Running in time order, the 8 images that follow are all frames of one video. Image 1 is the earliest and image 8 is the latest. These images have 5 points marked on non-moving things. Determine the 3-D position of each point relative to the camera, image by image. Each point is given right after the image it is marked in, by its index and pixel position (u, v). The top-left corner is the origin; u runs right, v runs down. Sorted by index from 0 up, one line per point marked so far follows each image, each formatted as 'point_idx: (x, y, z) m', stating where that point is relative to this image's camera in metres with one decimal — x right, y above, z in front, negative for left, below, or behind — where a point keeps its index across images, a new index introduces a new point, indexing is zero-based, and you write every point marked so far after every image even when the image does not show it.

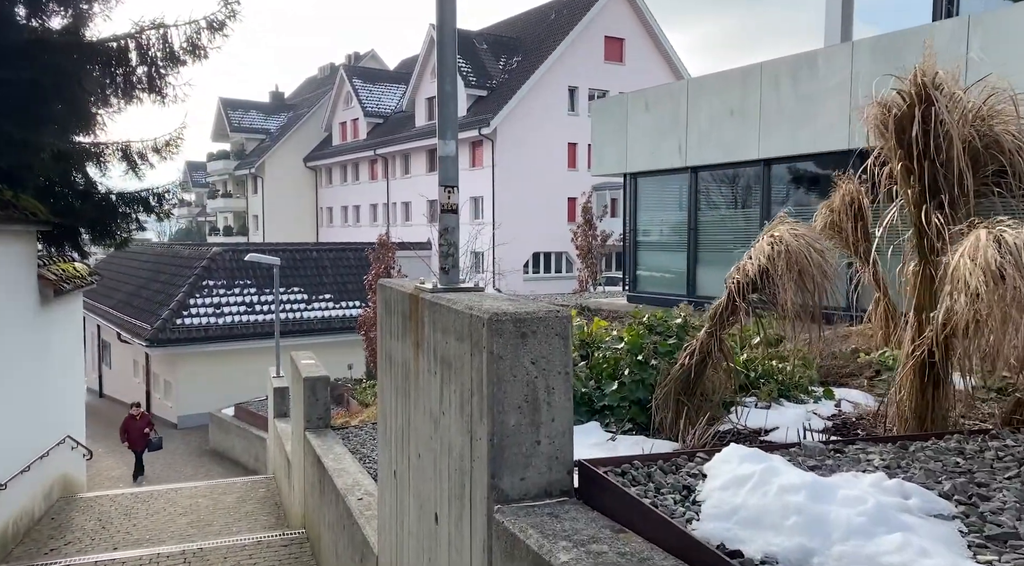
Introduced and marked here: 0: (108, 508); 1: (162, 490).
0: (-5.3, -2.9, +11.3) m
1: (-5.1, -3.0, +12.5) m
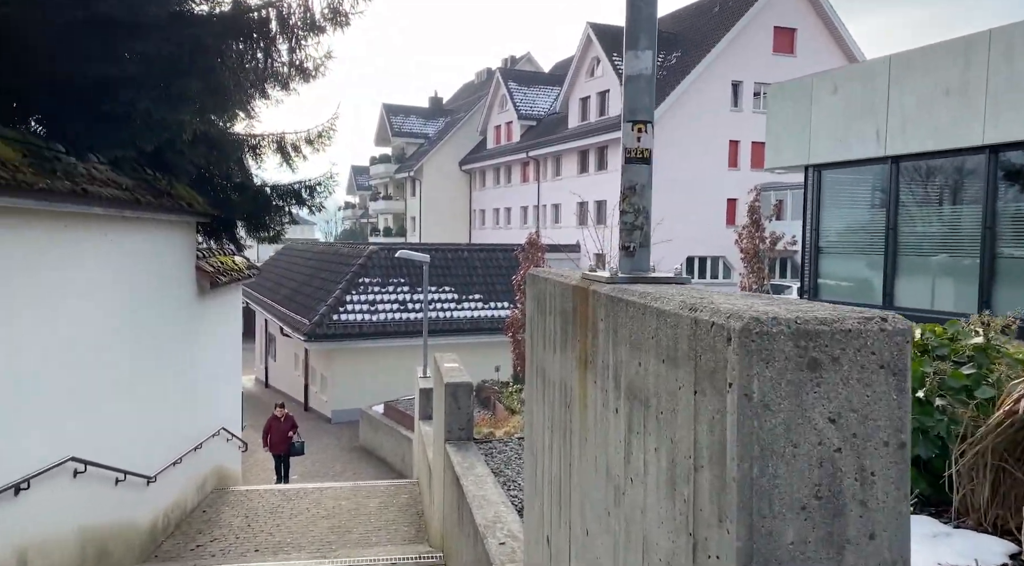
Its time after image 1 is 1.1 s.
0: (-3.3, -2.9, +11.2) m
1: (-2.9, -2.9, +12.3) m
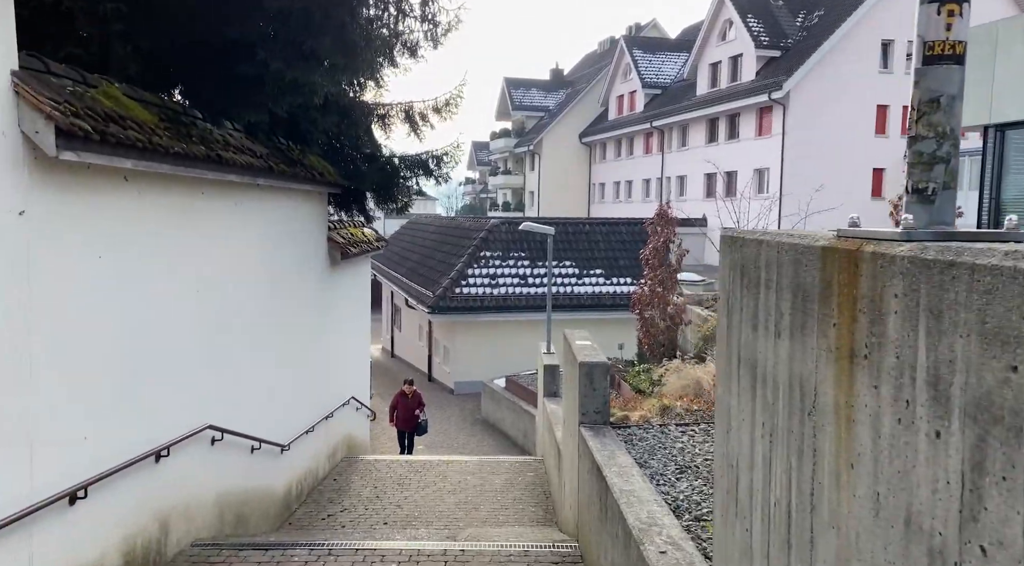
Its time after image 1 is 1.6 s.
0: (-1.7, -2.5, +11.1) m
1: (-1.1, -2.5, +12.1) m
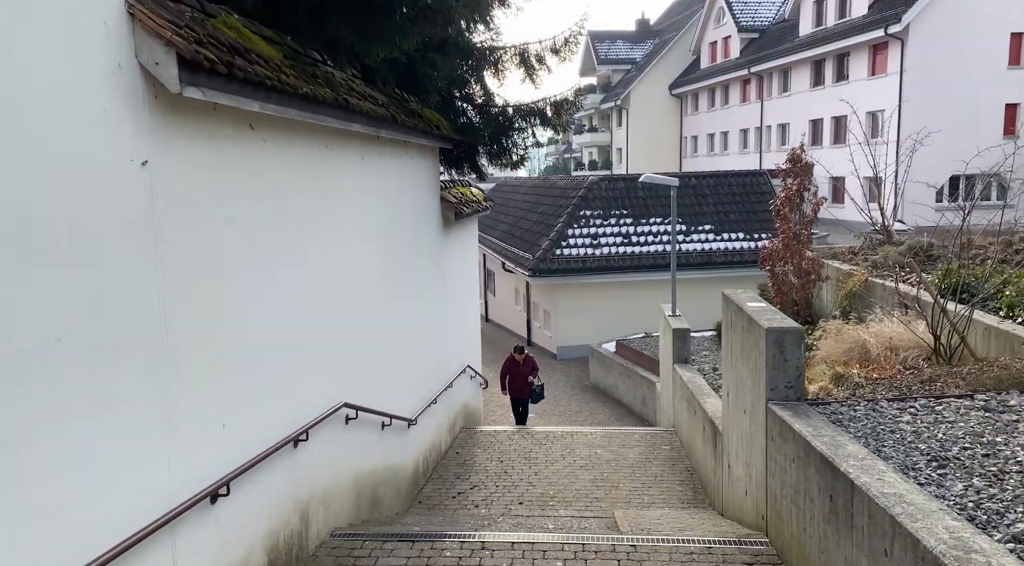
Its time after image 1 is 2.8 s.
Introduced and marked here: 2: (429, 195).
0: (-0.1, -2.0, +10.4) m
1: (+0.6, -2.0, +11.4) m
2: (-0.9, +0.9, +8.8) m
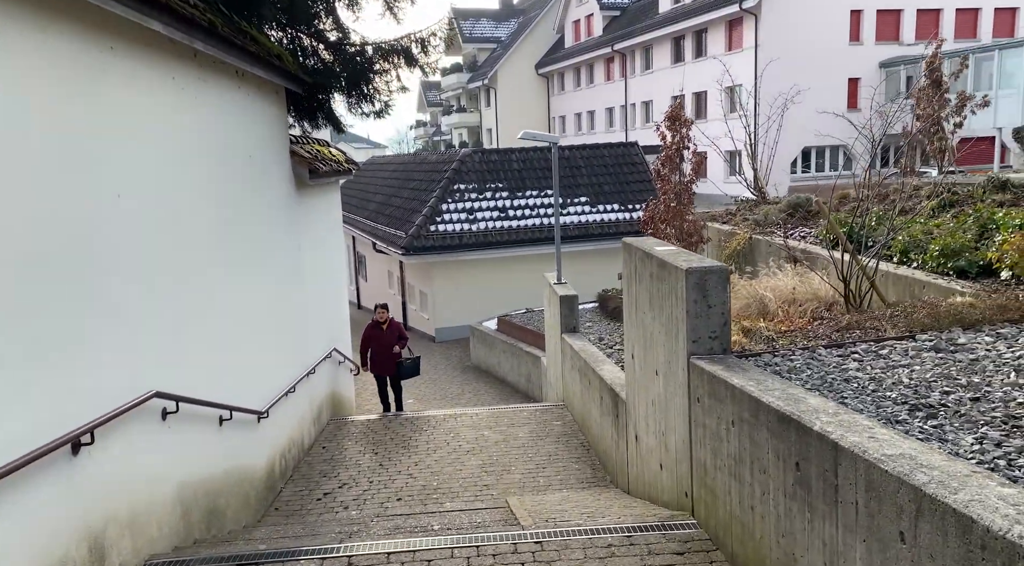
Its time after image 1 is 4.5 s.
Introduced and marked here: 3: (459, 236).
0: (-1.4, -1.7, +9.2) m
1: (-0.9, -1.6, +10.3) m
2: (-2.1, +1.2, +7.5) m
3: (-1.2, +1.1, +19.2) m
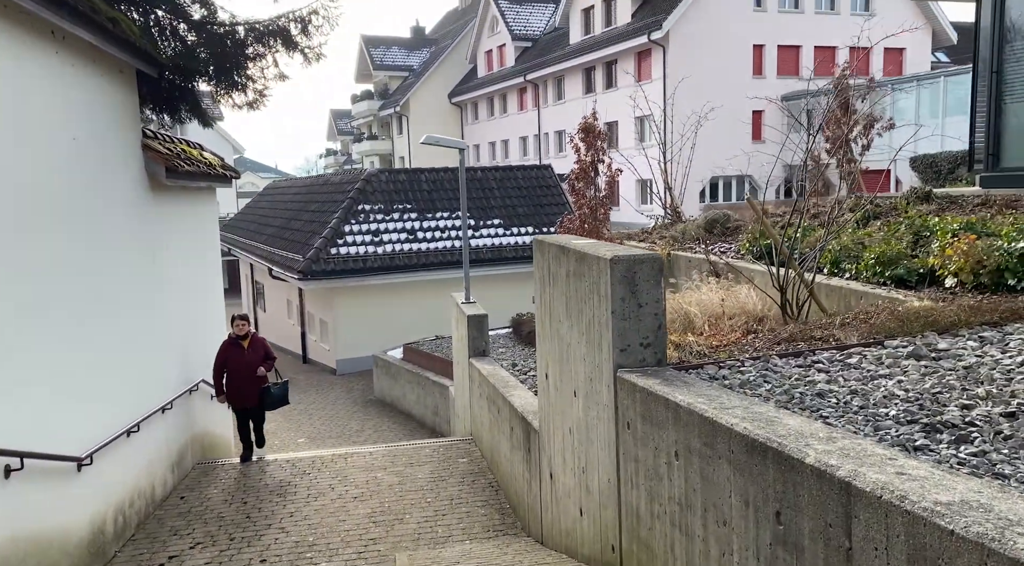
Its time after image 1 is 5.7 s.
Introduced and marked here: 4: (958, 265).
0: (-2.3, -1.9, +7.9) m
1: (-1.9, -1.8, +9.1) m
2: (-2.9, +1.1, +6.3) m
3: (-3.1, +0.5, +18.0) m
4: (+3.2, +0.1, +6.2) m
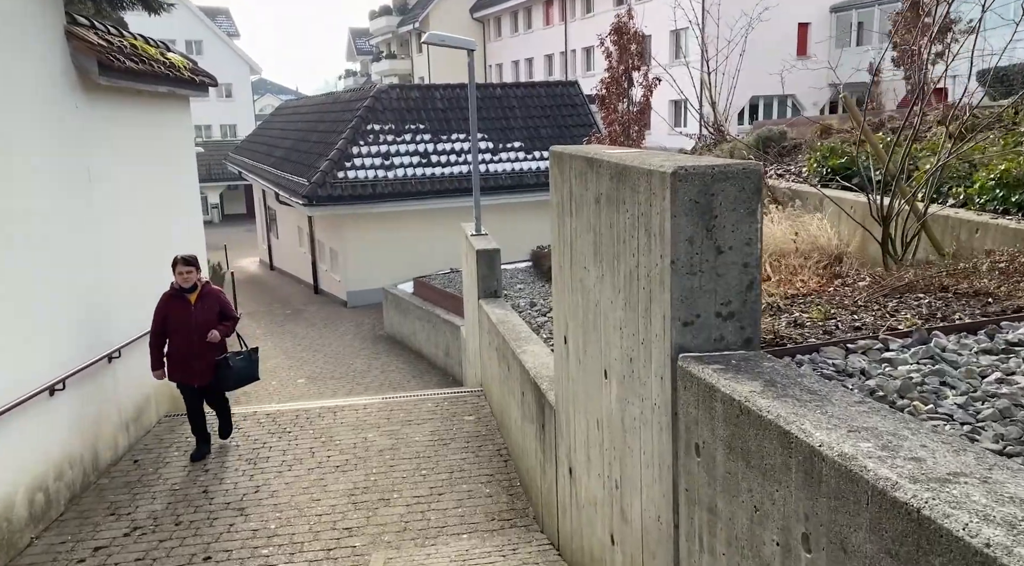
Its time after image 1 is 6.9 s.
0: (-2.2, -1.3, +6.7) m
1: (-1.8, -1.1, +7.8) m
2: (-2.8, +1.5, +4.9) m
3: (-2.7, +1.9, +16.6) m
4: (+3.3, +0.5, +4.7) m
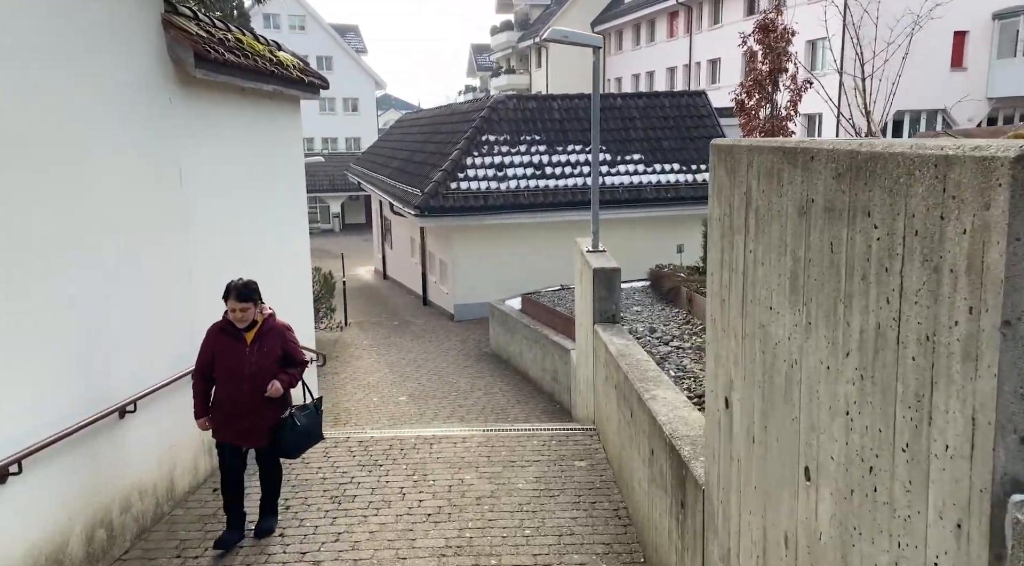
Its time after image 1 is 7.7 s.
0: (-1.4, -1.4, +6.0) m
1: (-0.8, -1.3, +7.0) m
2: (-2.1, +1.5, +4.3) m
3: (-0.5, +1.6, +15.9) m
4: (+3.8, +0.2, +3.3) m
